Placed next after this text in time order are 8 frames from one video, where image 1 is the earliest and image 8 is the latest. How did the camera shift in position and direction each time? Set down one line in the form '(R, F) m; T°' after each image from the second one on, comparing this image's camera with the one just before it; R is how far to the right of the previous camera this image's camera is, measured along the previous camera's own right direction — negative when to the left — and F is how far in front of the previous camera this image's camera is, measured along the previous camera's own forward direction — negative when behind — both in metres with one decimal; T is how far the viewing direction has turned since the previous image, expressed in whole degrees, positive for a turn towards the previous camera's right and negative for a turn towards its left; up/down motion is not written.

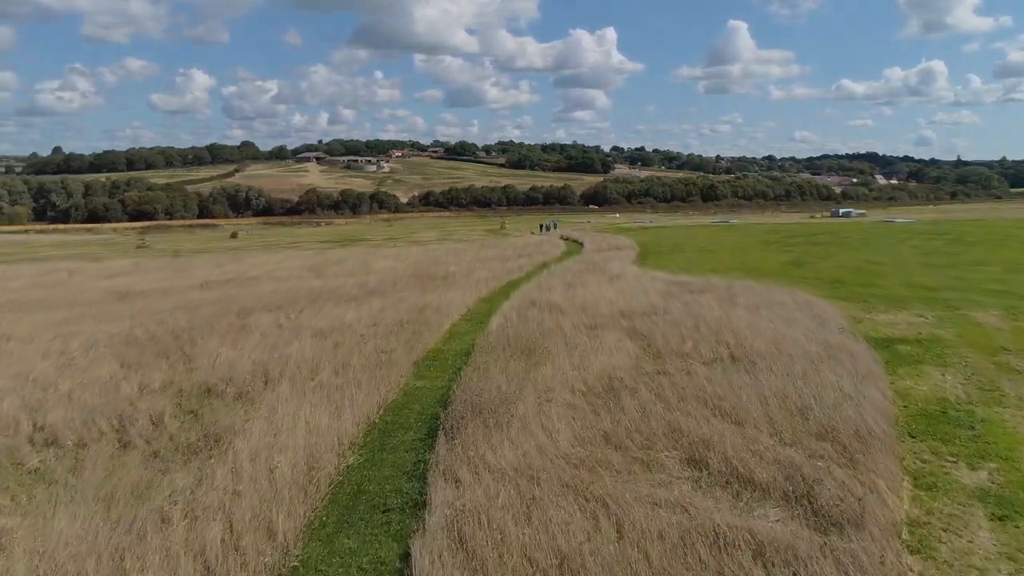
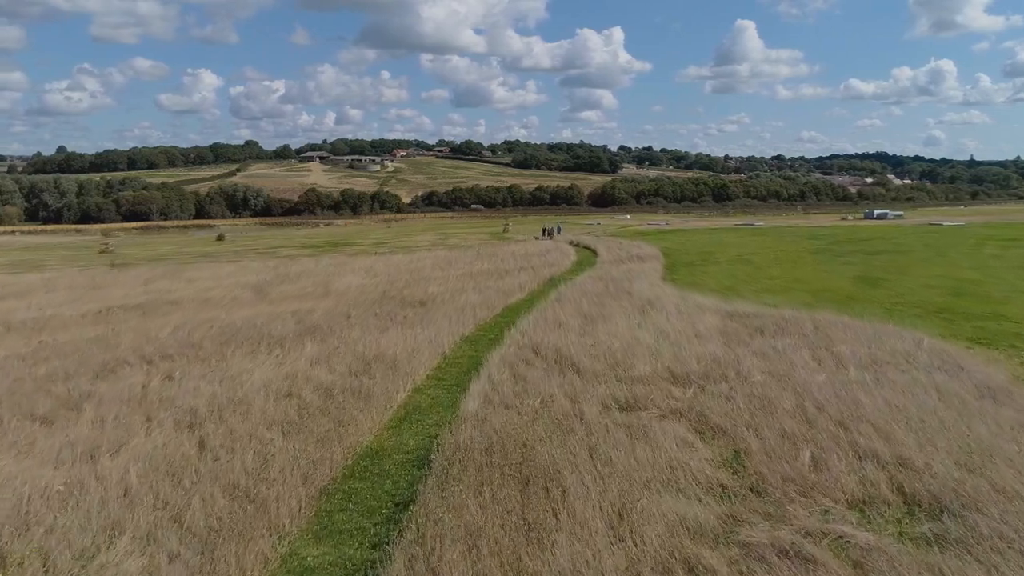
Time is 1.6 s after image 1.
(+0.3, +7.2) m; 0°
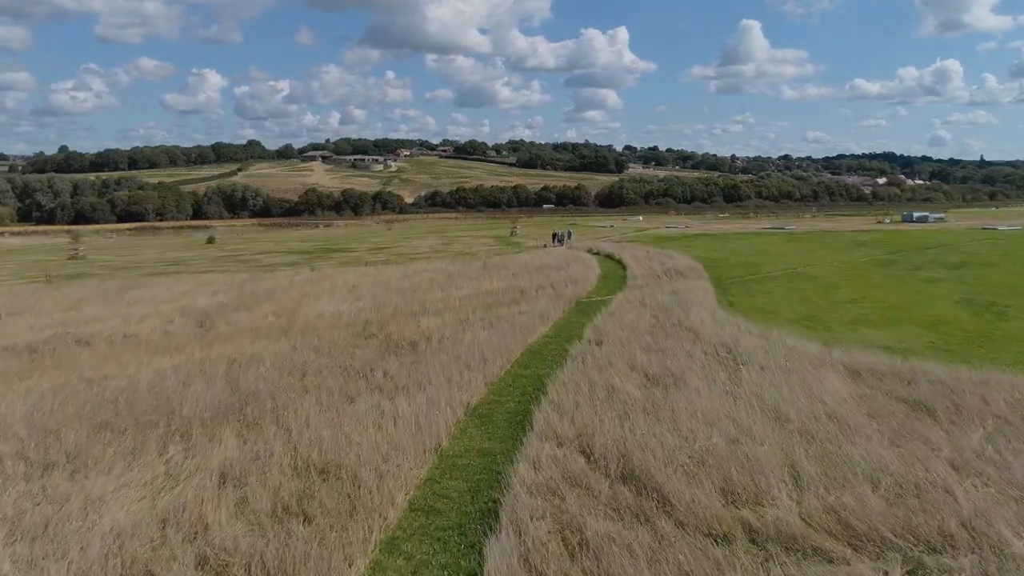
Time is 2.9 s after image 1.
(-0.4, +6.0) m; 0°
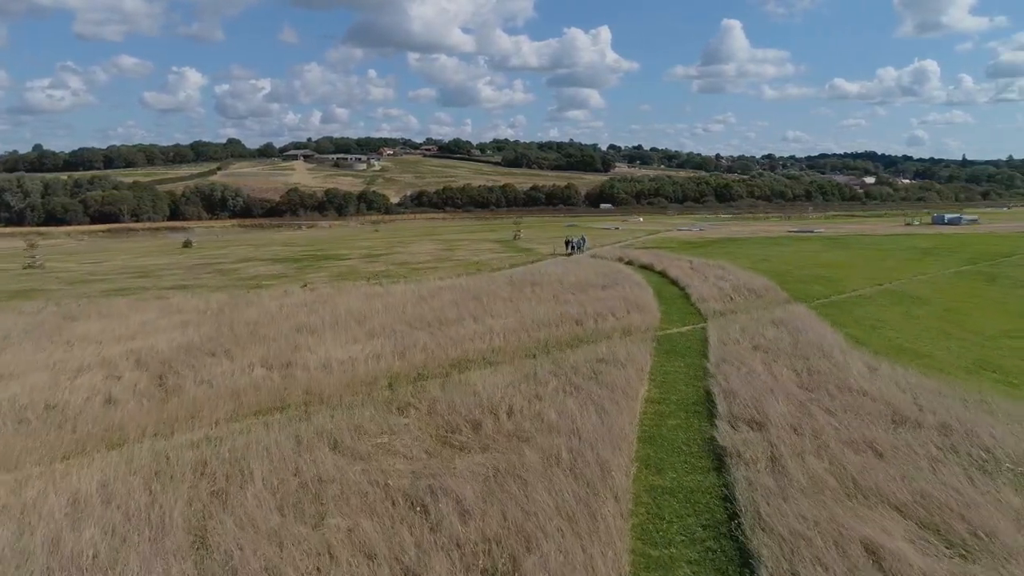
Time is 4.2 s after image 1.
(-1.9, +5.6) m; +1°
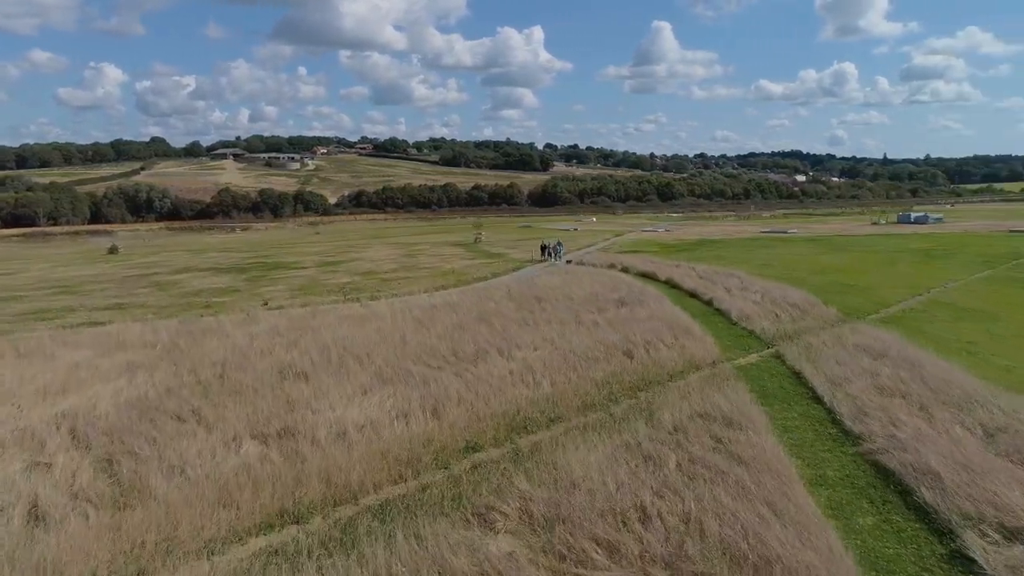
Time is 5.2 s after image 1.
(-2.1, +3.9) m; +5°
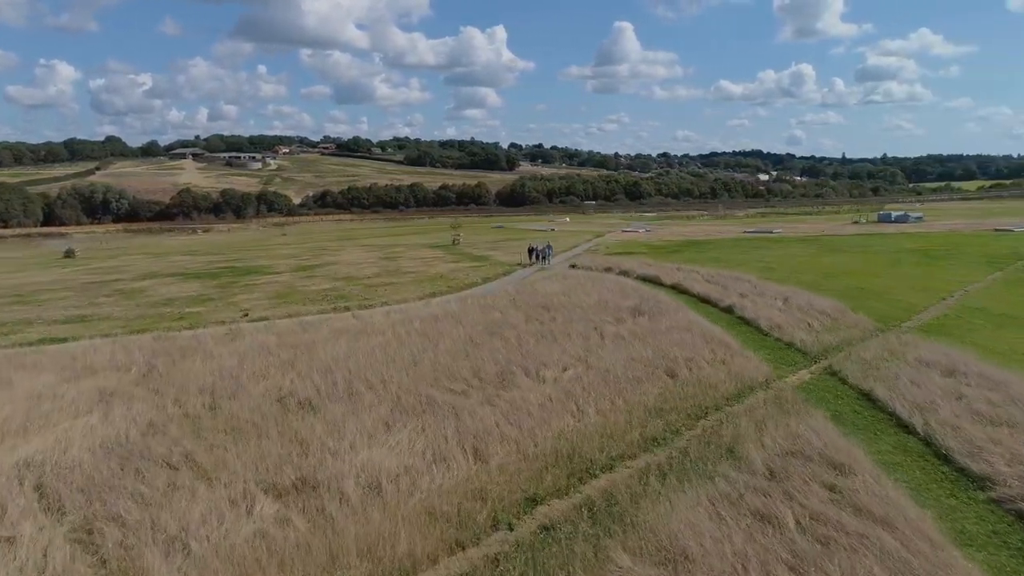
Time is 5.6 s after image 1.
(-1.2, +1.9) m; +3°
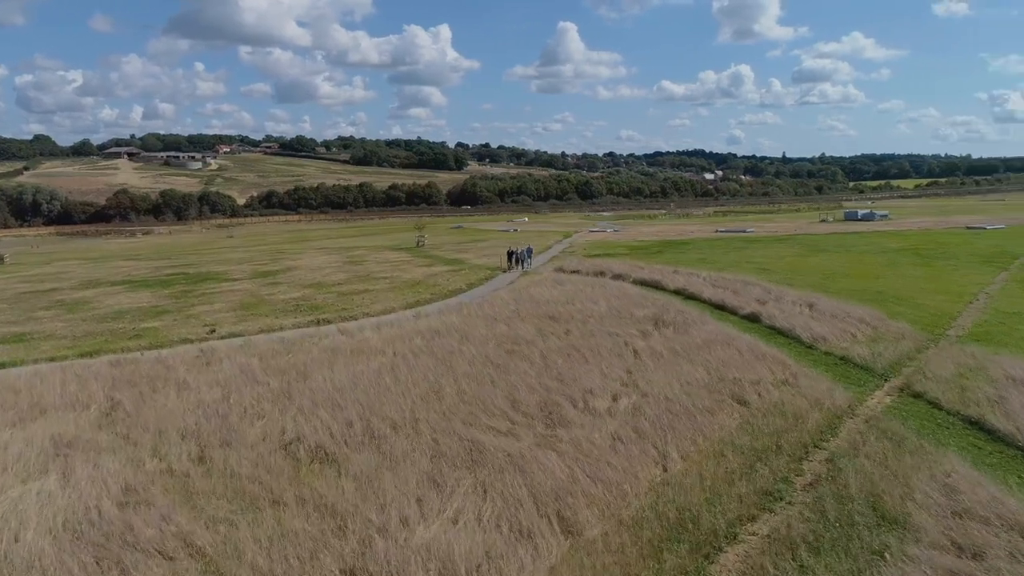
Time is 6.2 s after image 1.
(-1.6, +2.4) m; +4°
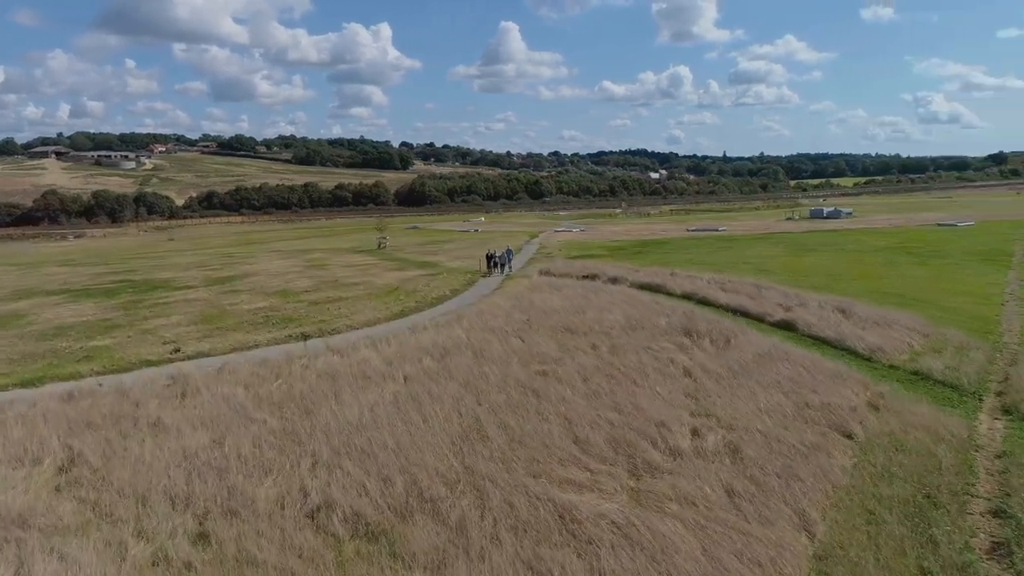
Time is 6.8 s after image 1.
(-1.6, +2.4) m; +4°
